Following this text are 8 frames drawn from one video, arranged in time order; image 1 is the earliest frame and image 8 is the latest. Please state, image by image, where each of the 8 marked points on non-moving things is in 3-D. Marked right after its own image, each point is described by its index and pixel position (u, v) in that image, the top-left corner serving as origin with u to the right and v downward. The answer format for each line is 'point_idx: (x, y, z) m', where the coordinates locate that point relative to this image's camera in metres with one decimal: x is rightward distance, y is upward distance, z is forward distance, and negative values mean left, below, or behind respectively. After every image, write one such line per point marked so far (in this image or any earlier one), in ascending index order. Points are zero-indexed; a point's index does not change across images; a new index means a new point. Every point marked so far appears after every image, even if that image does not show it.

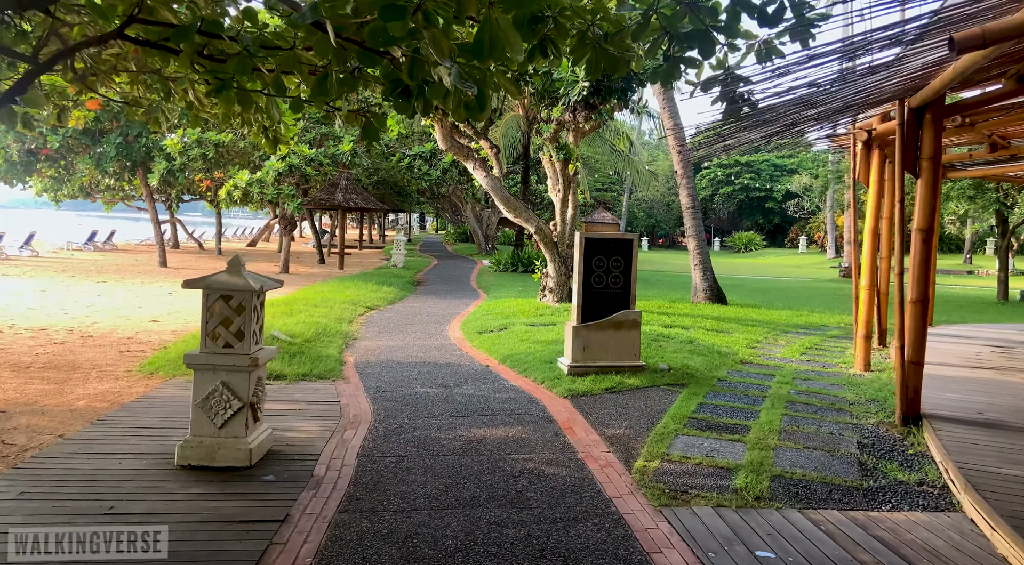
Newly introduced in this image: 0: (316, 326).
0: (-2.7, -0.6, +10.4) m
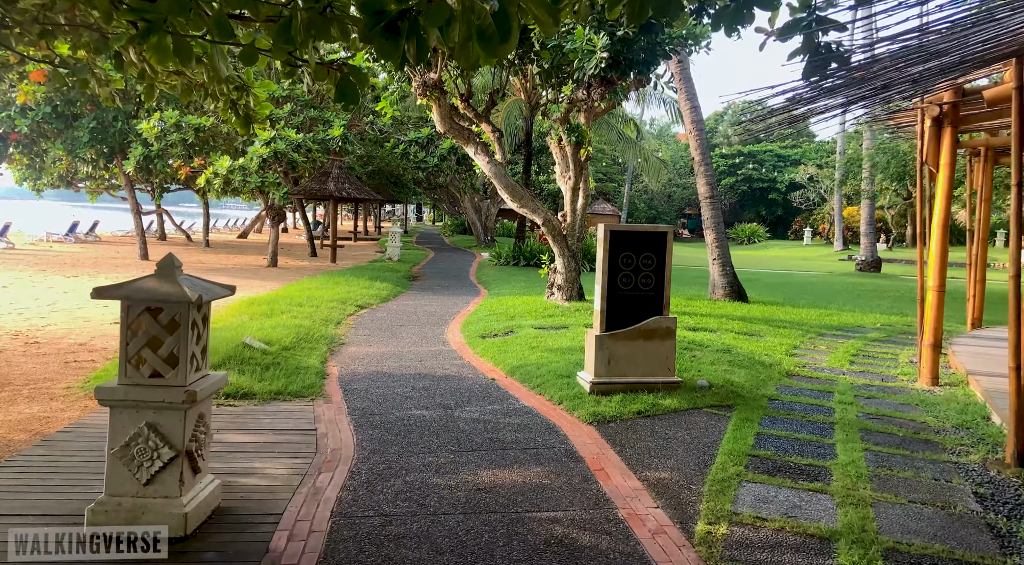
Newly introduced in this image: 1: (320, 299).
0: (-2.6, -0.6, +9.2) m
1: (-3.1, -0.3, +12.3) m
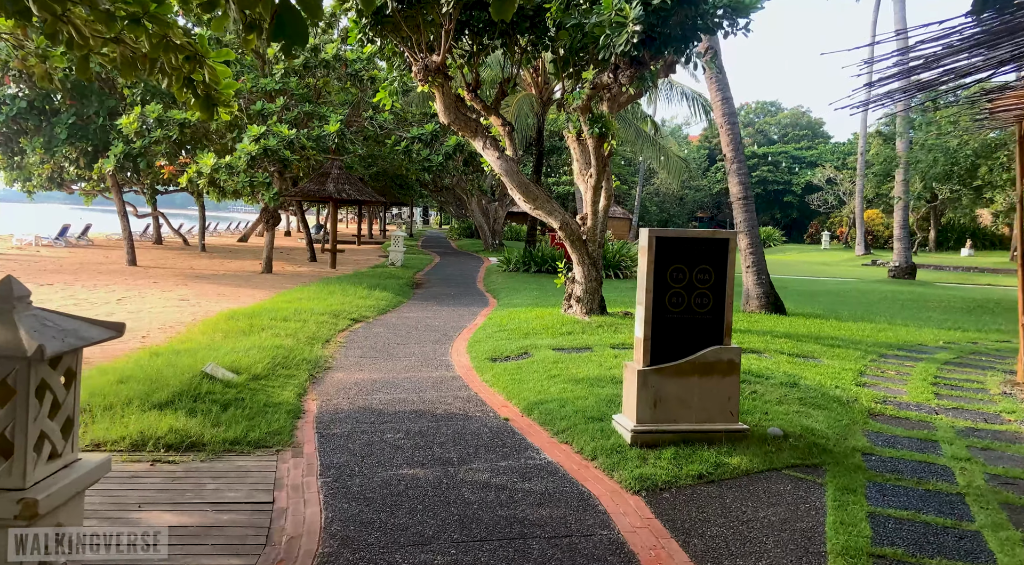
0: (-2.4, -0.7, +7.9) m
1: (-2.9, -0.4, +11.0) m
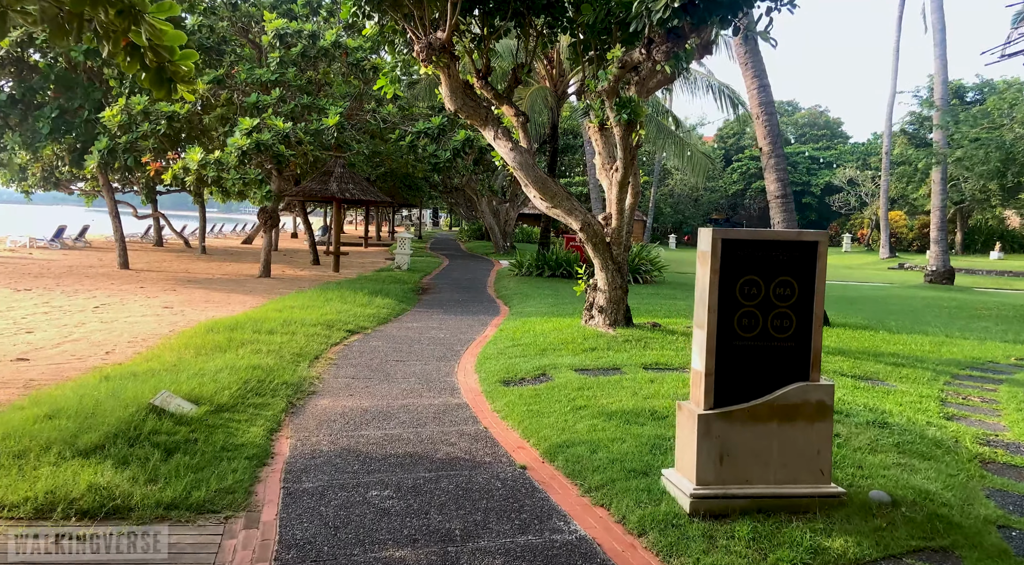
0: (-2.3, -0.8, +6.7) m
1: (-2.7, -0.5, +9.9) m
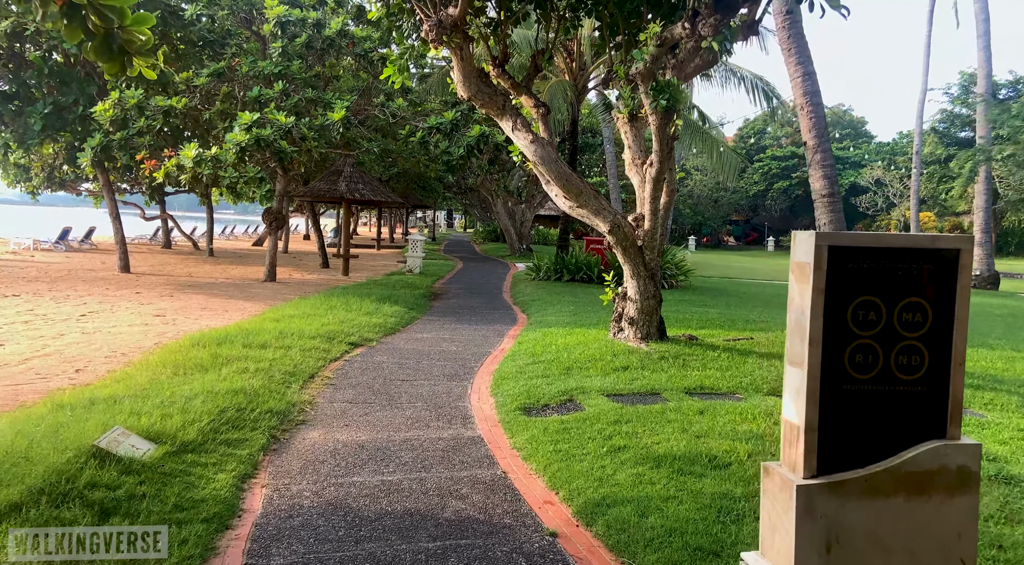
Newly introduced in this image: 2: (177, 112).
0: (-2.1, -0.9, +5.8) m
1: (-2.5, -0.6, +8.9) m
2: (-5.9, +3.0, +13.6) m
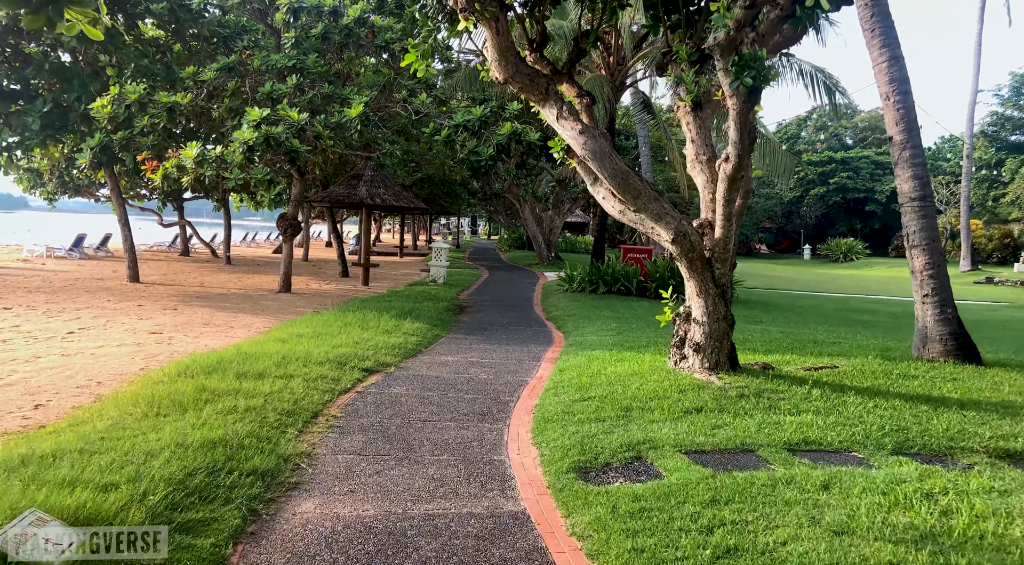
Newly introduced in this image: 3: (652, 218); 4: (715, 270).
0: (-1.8, -1.0, +4.6) m
1: (-2.1, -0.8, +7.7) m
2: (-5.4, +2.8, +12.5) m
3: (+1.2, +0.6, +6.7) m
4: (+1.8, +0.1, +6.9) m
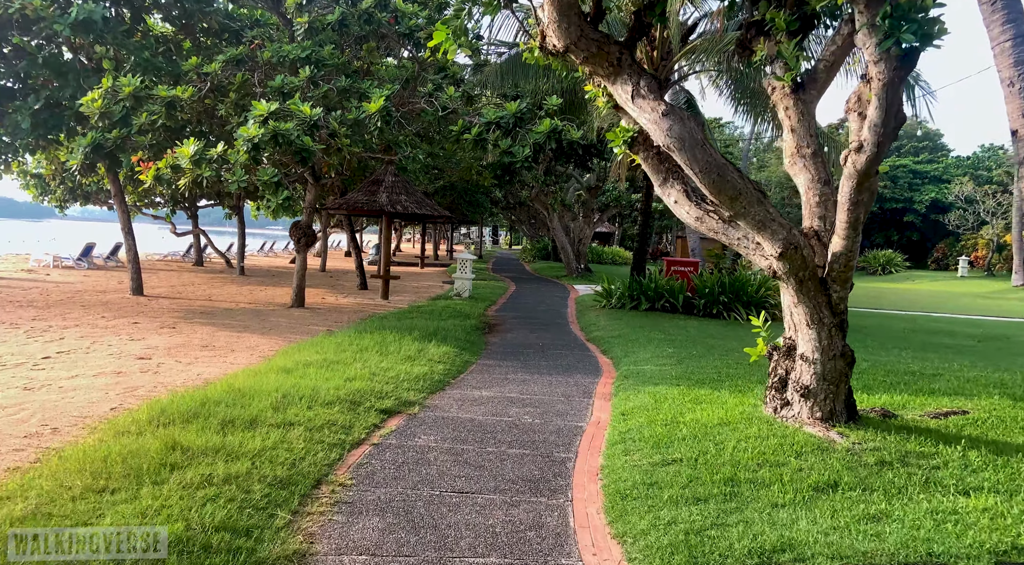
0: (-1.5, -1.1, +3.1) m
1: (-1.7, -0.9, +6.3) m
2: (-4.8, +2.6, +11.2) m
3: (+1.6, +0.4, +5.2) m
4: (+2.2, -0.1, +5.4) m
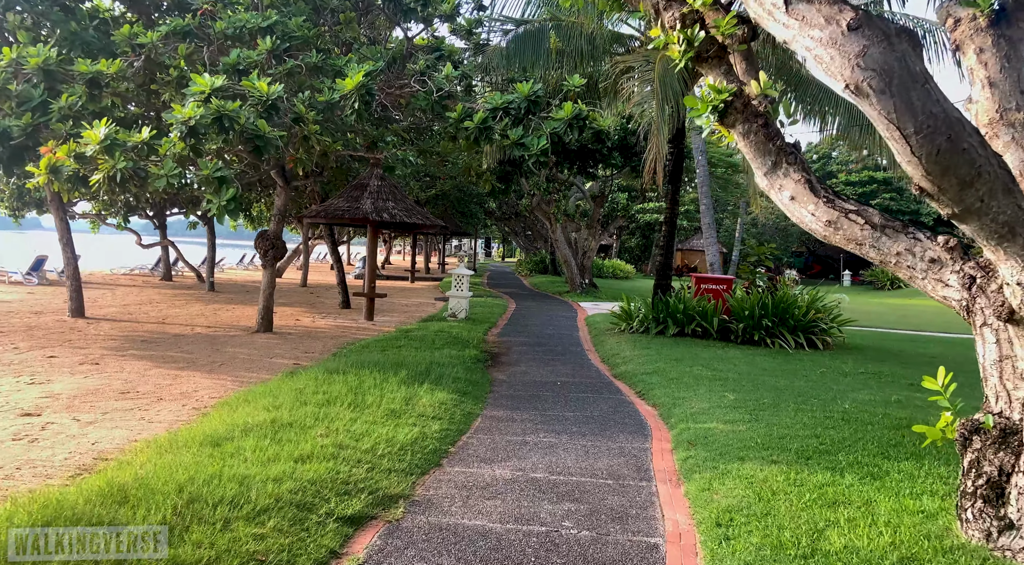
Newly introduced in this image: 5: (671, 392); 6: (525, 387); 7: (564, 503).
0: (-1.2, -1.3, +0.8) m
1: (-1.5, -1.1, +4.0) m
2: (-4.7, +2.3, +9.0) m
3: (+1.8, +0.2, +3.0) m
4: (+2.4, -0.3, +3.1) m
5: (+1.7, -1.2, +8.1) m
6: (+0.1, -1.2, +8.6) m
7: (+0.3, -1.4, +4.6) m
